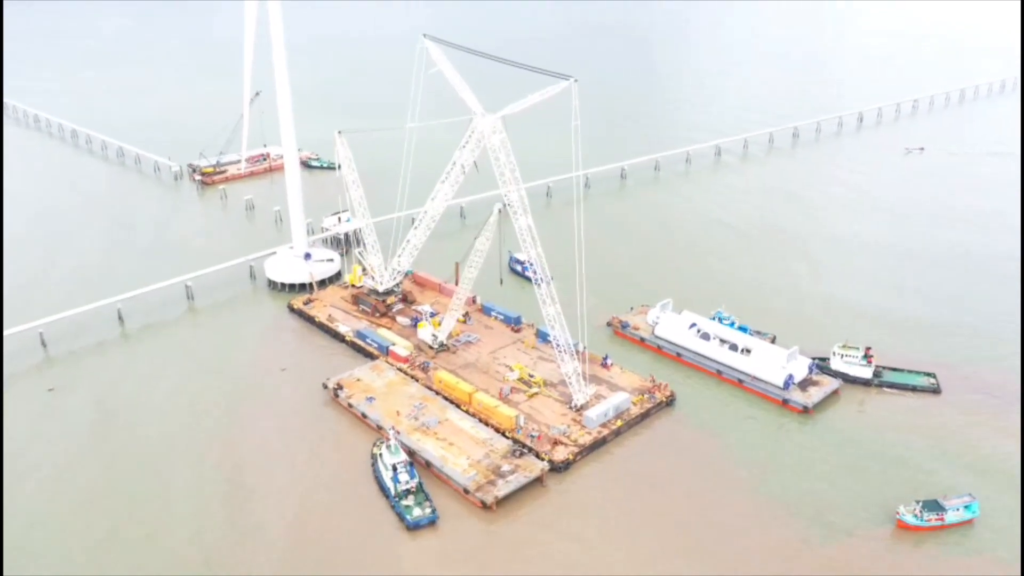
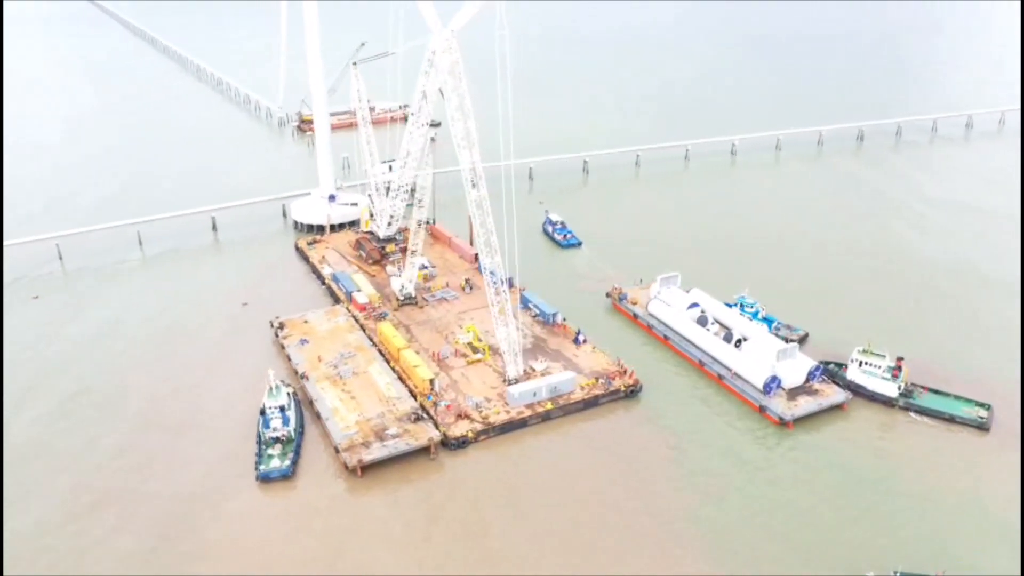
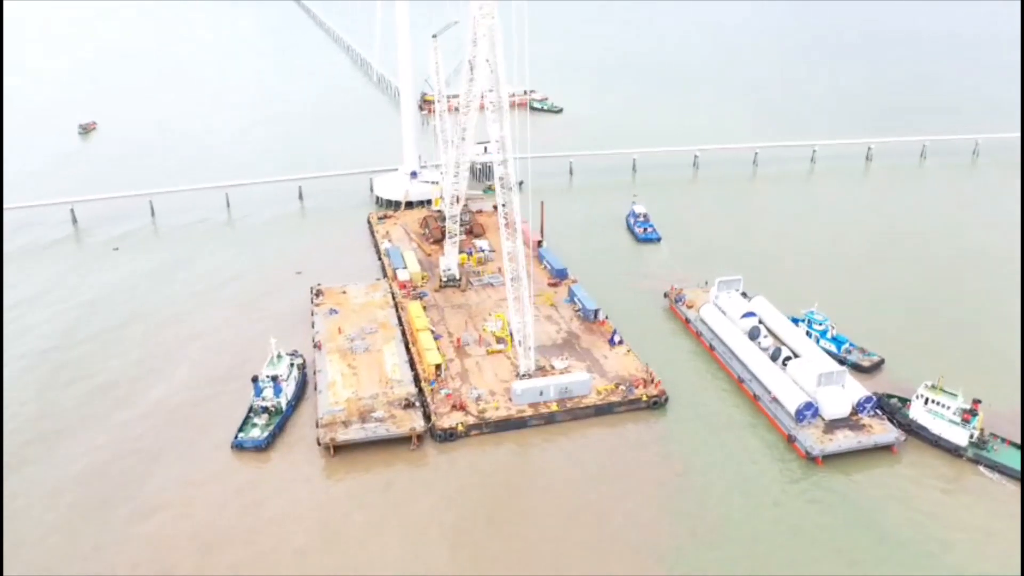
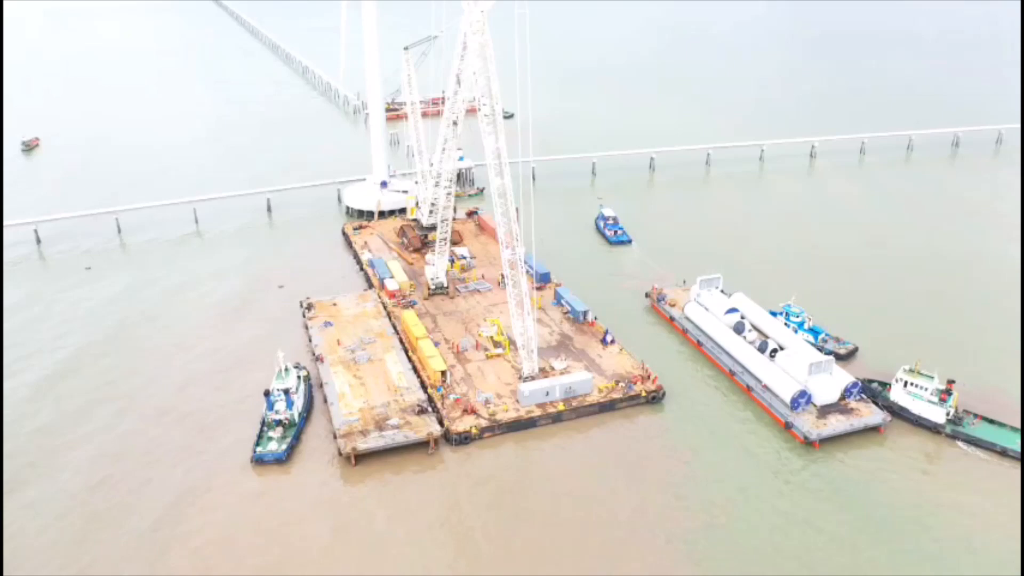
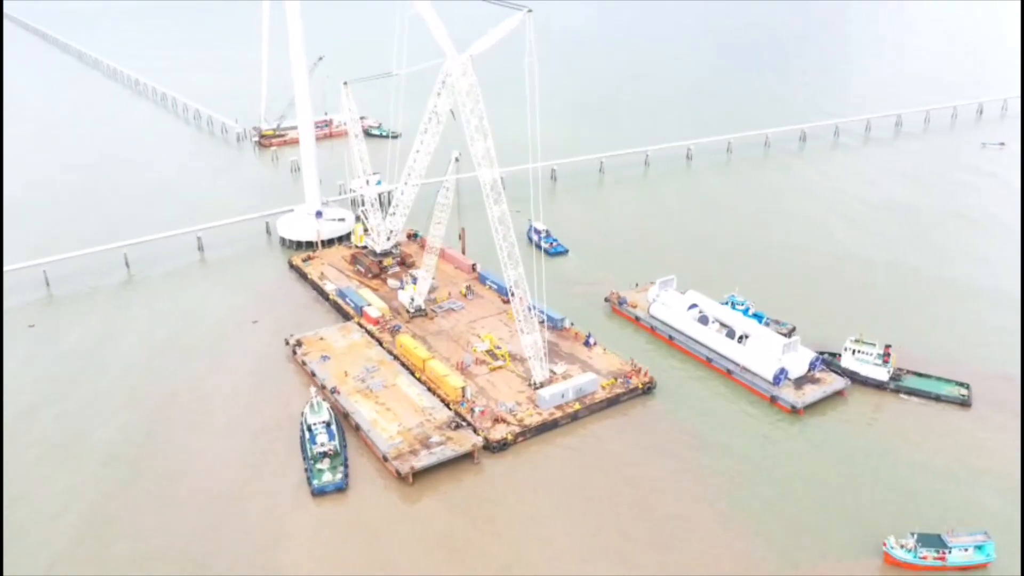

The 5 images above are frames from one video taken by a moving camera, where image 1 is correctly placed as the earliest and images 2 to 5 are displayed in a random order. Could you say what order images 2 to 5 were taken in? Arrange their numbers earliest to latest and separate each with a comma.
5, 2, 4, 3
